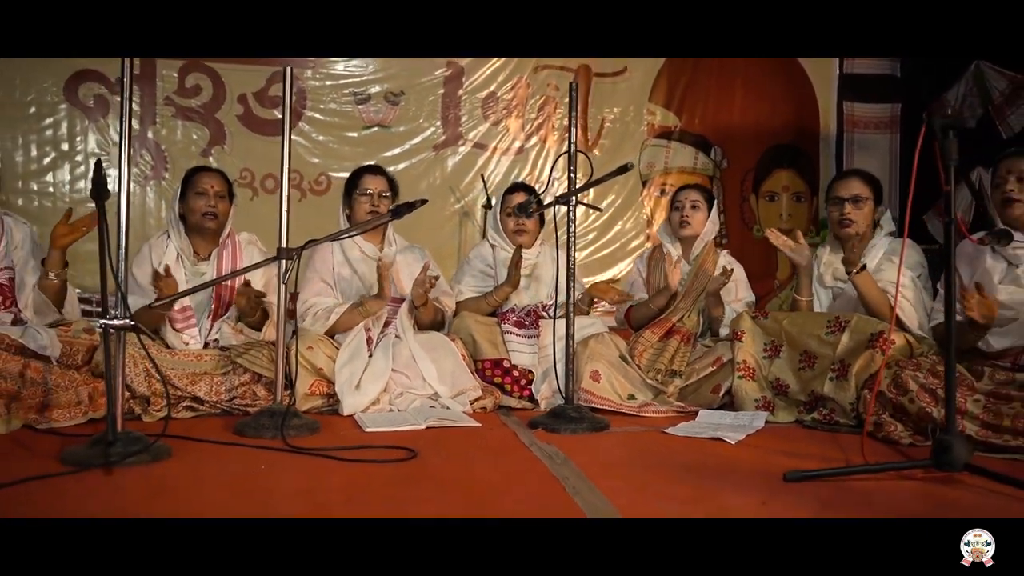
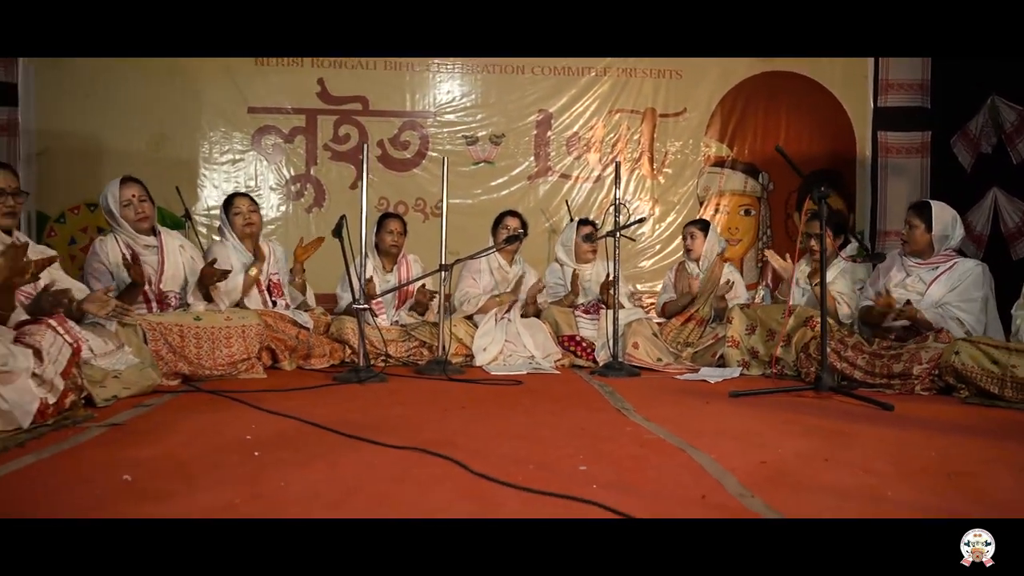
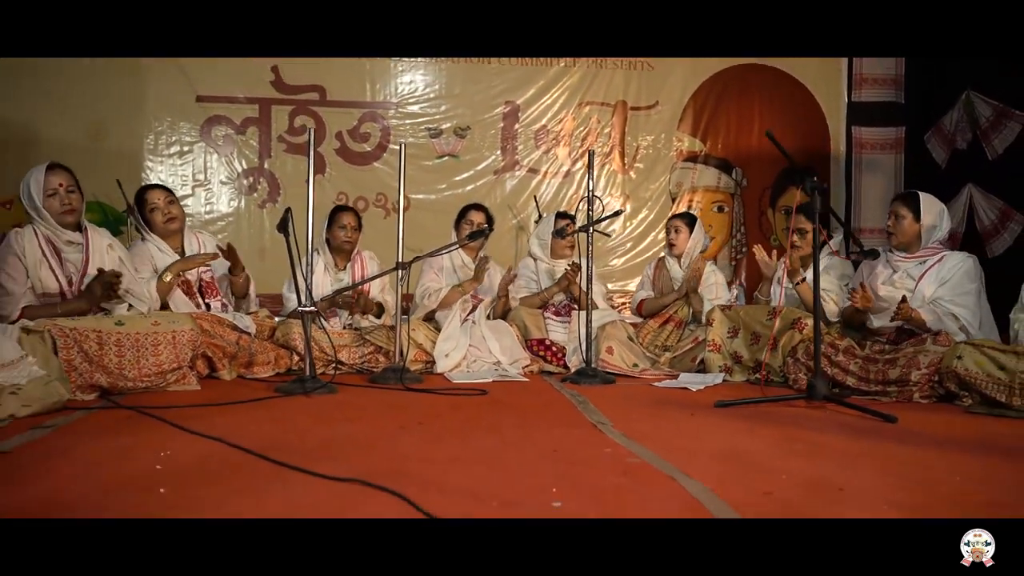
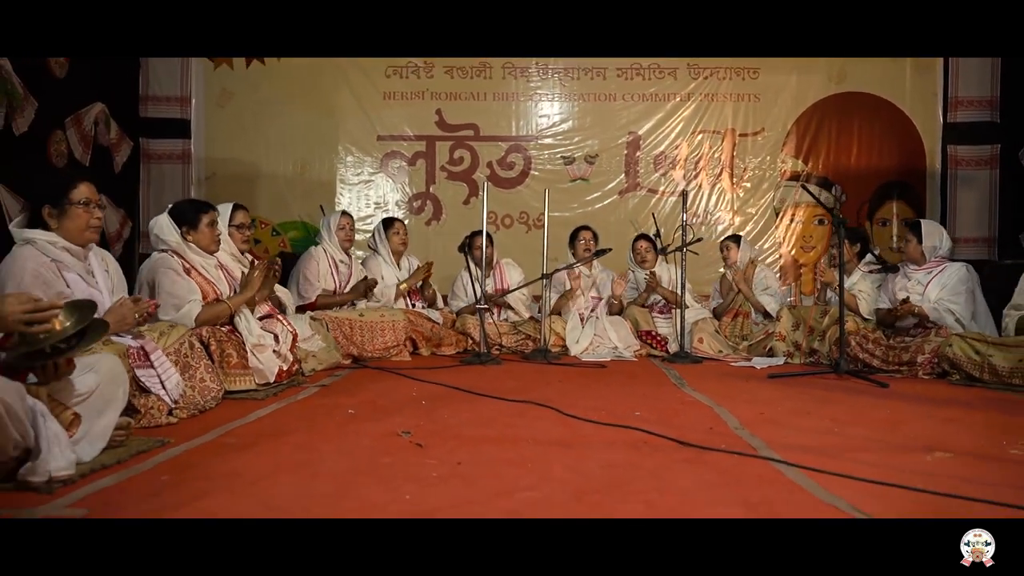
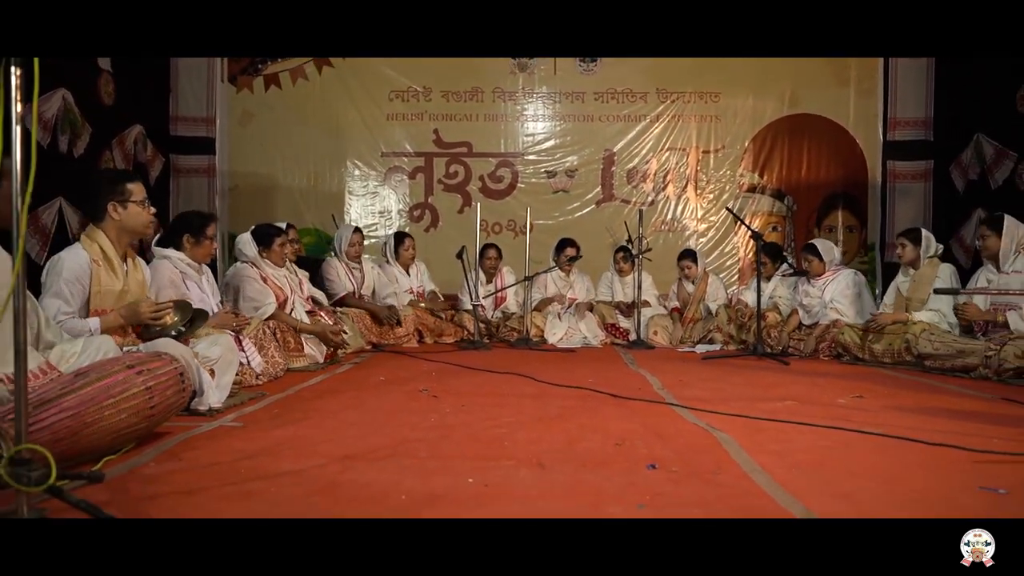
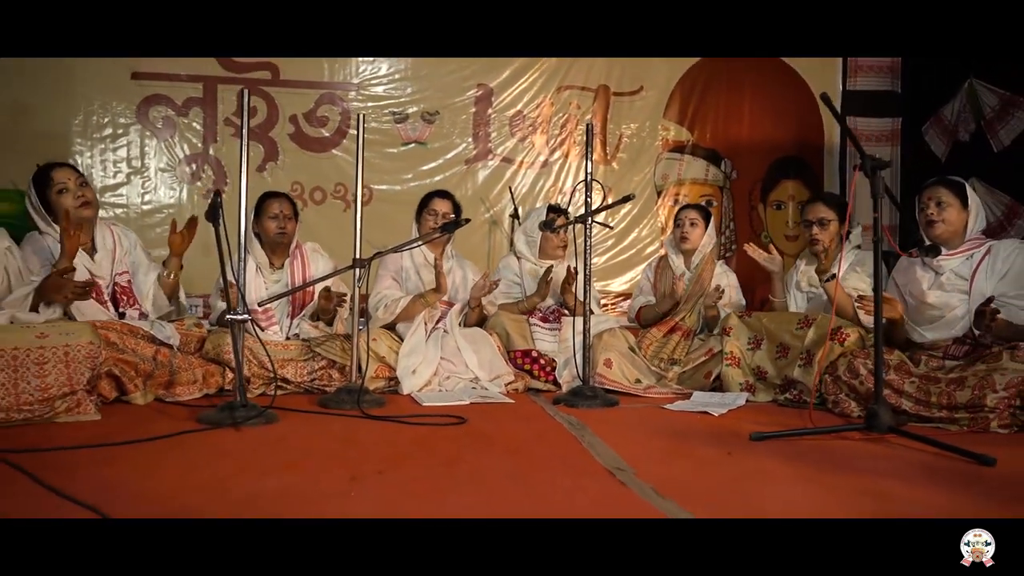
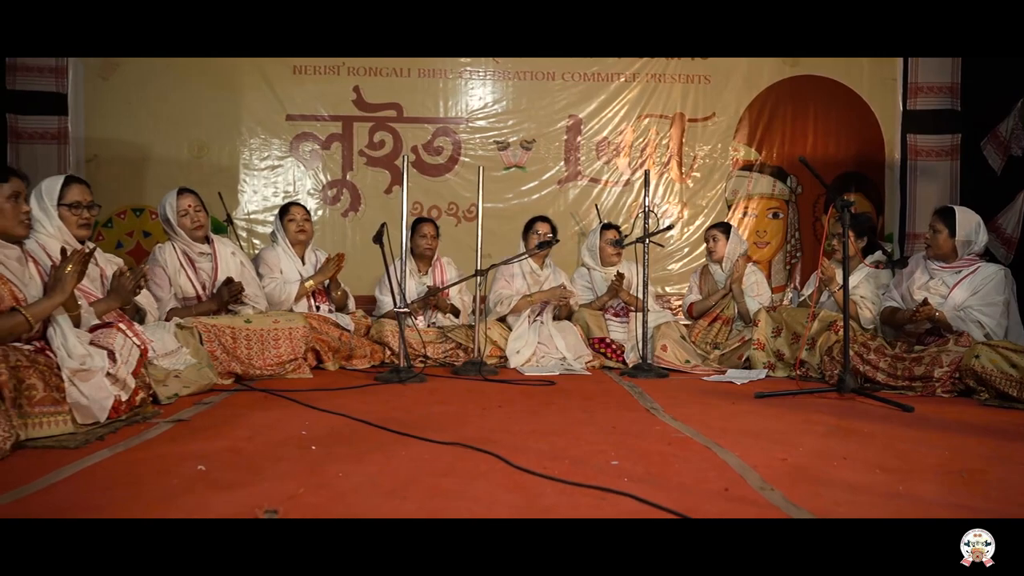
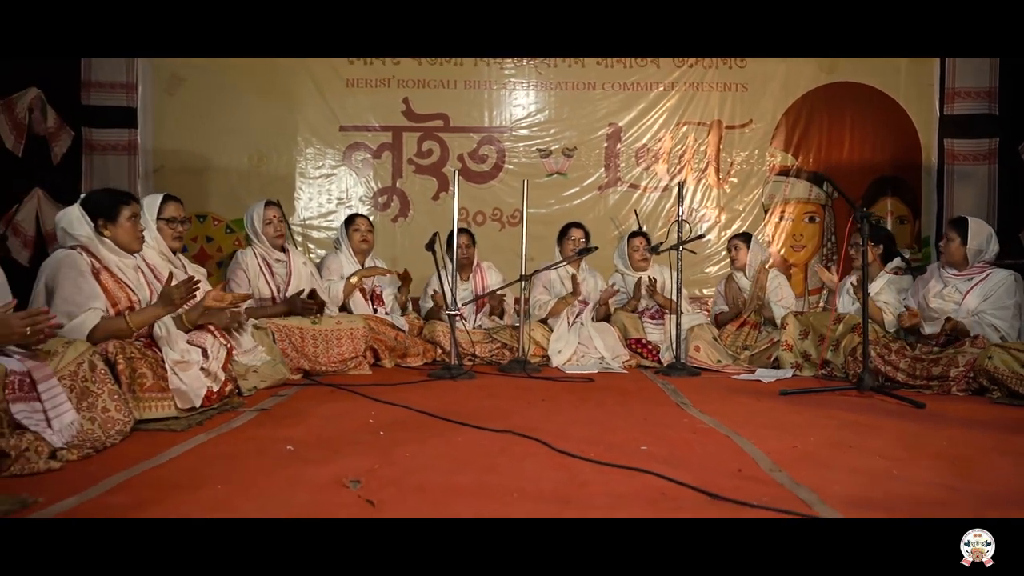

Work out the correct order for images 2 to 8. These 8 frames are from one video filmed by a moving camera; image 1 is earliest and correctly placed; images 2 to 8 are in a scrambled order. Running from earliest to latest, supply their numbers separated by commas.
6, 3, 2, 7, 8, 4, 5
